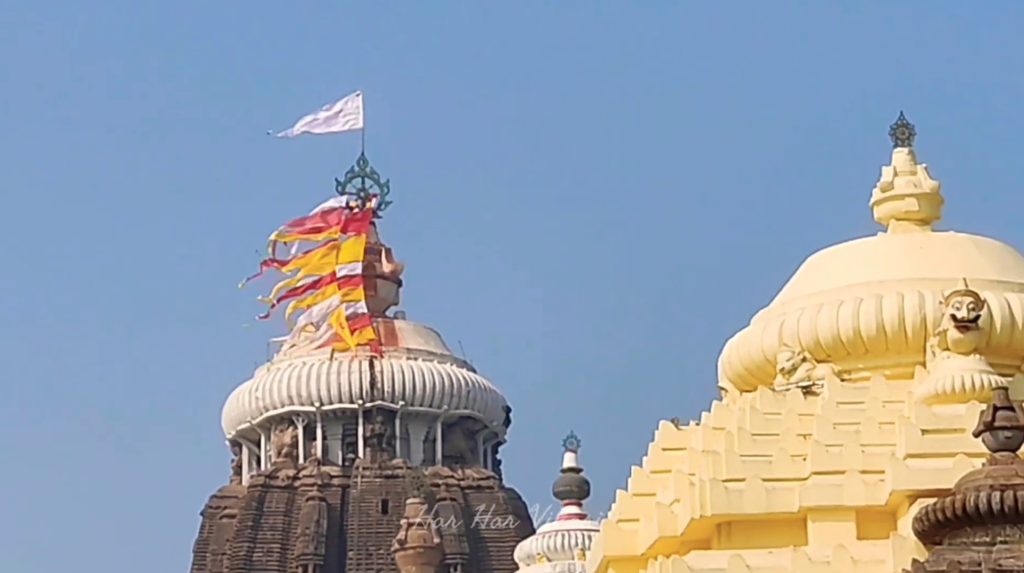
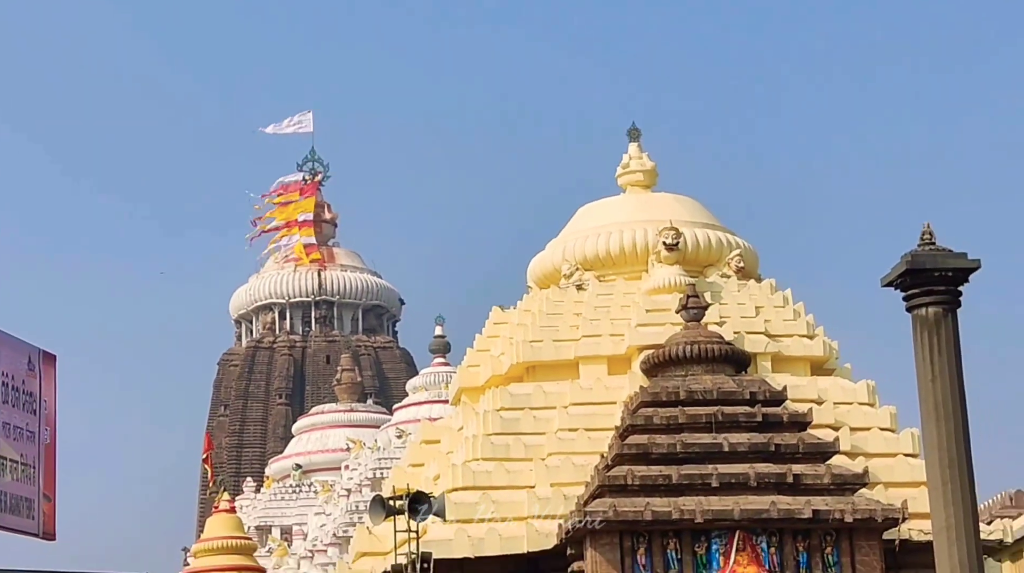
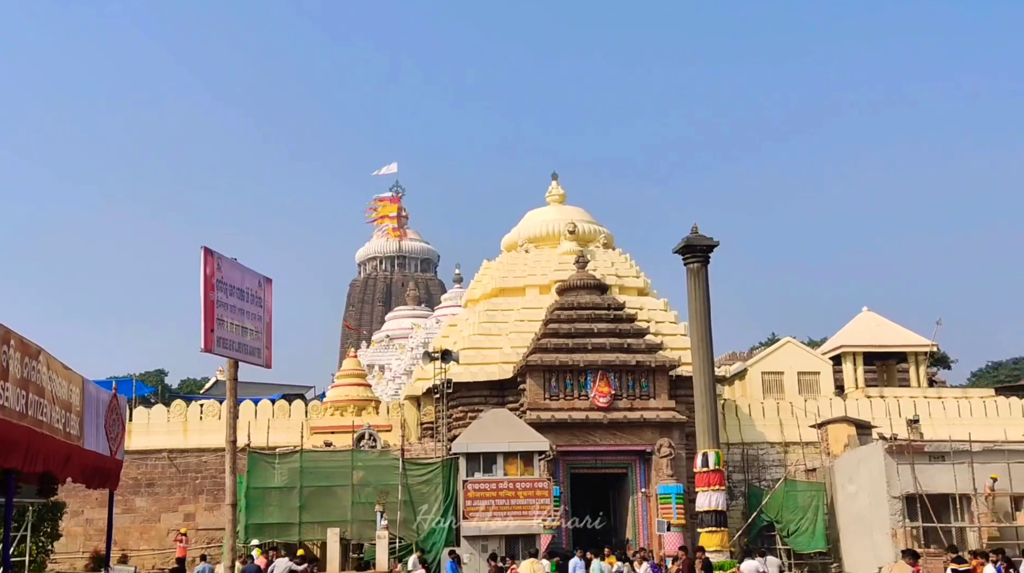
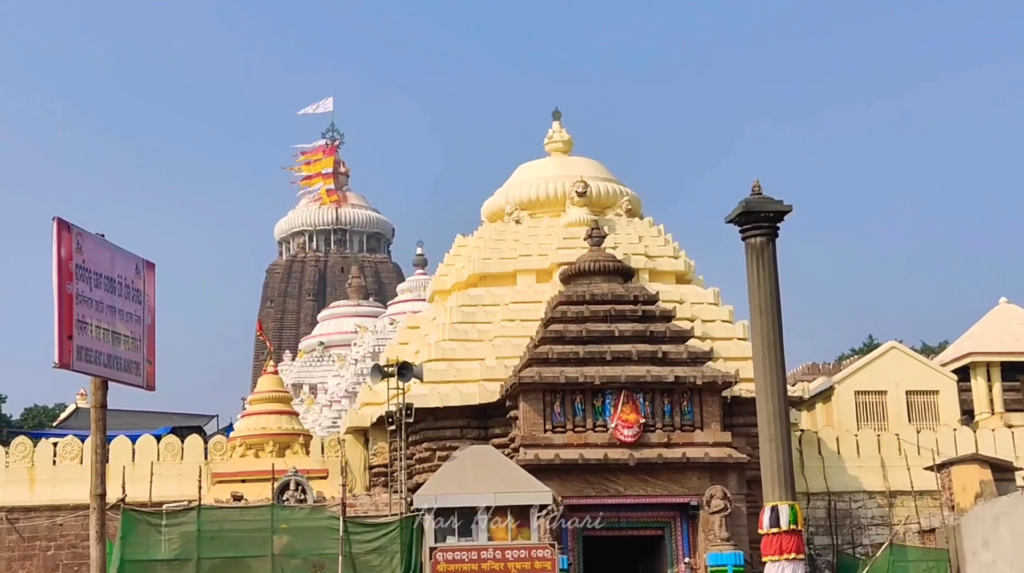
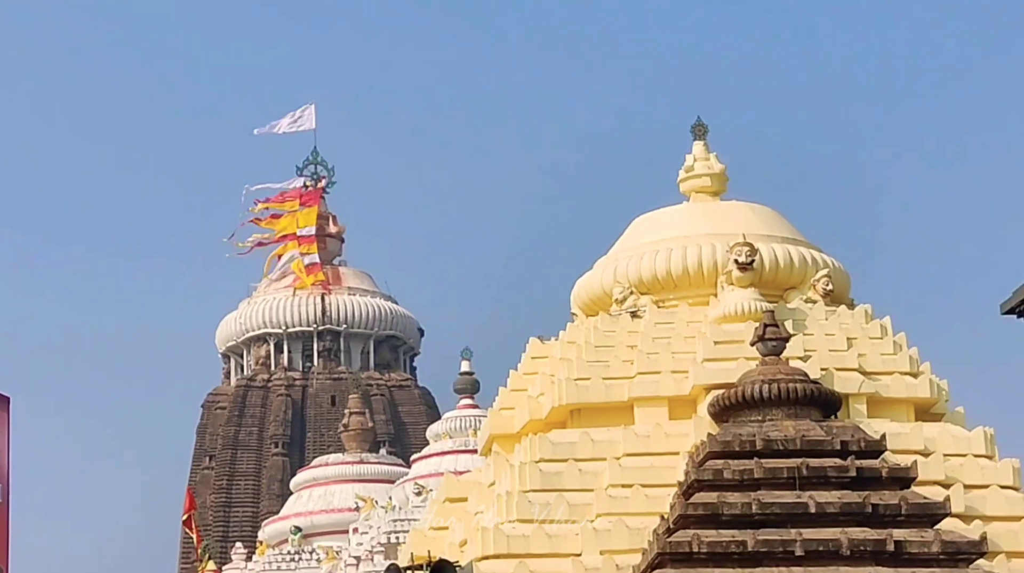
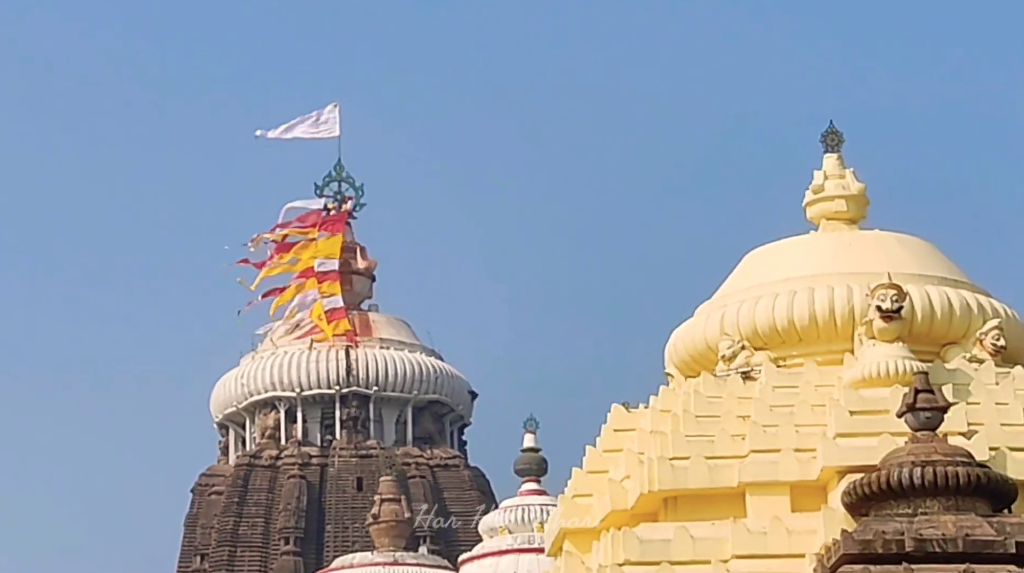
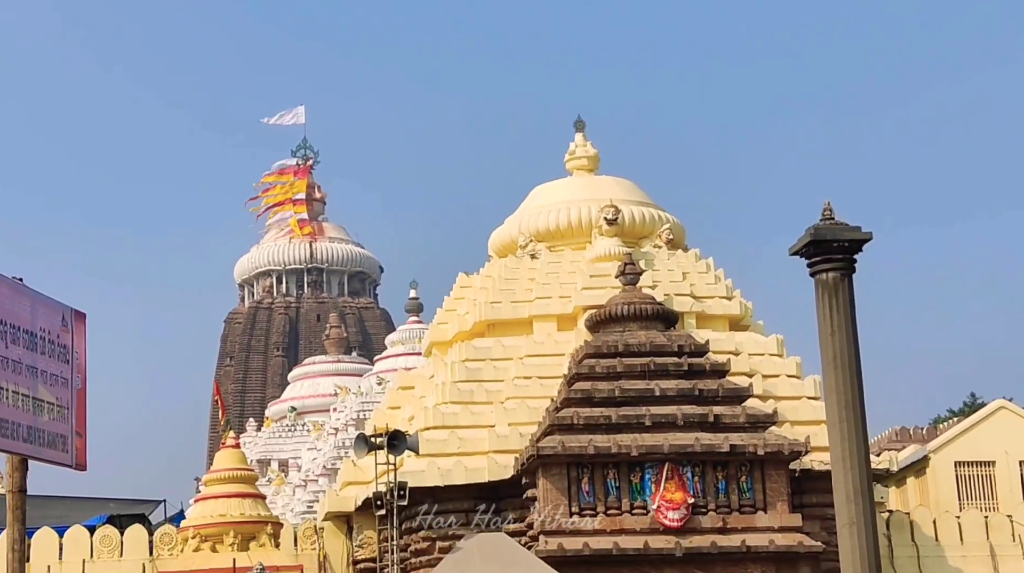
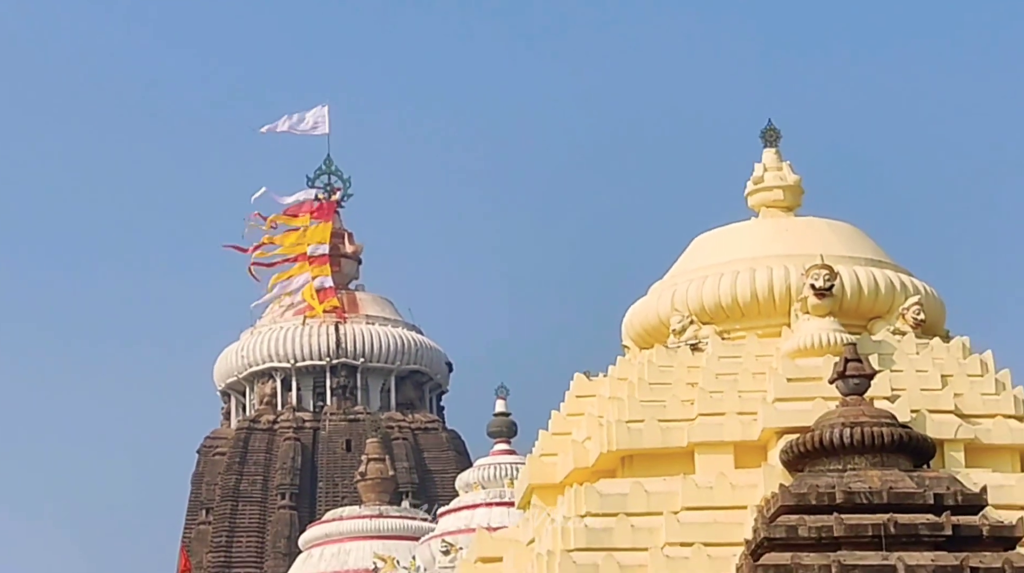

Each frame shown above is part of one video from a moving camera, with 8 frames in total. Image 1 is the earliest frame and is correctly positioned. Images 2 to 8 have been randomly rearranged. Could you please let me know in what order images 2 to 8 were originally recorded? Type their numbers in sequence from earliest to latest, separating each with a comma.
6, 8, 5, 2, 7, 4, 3
